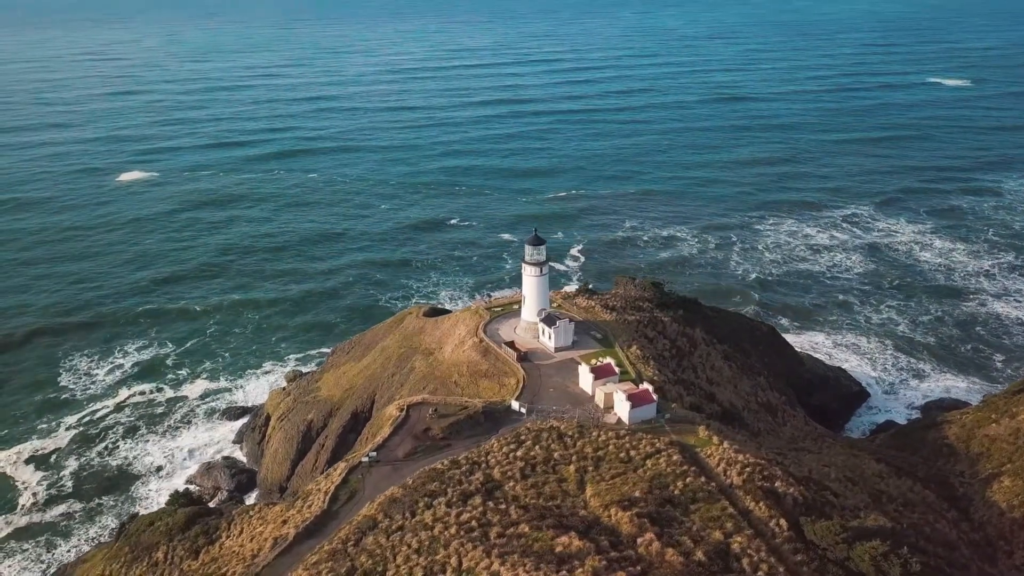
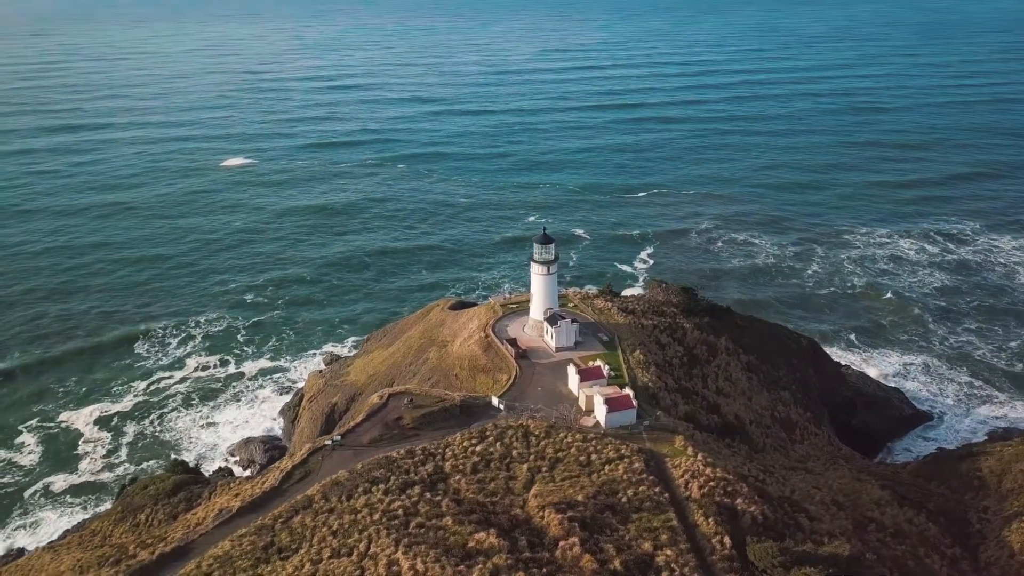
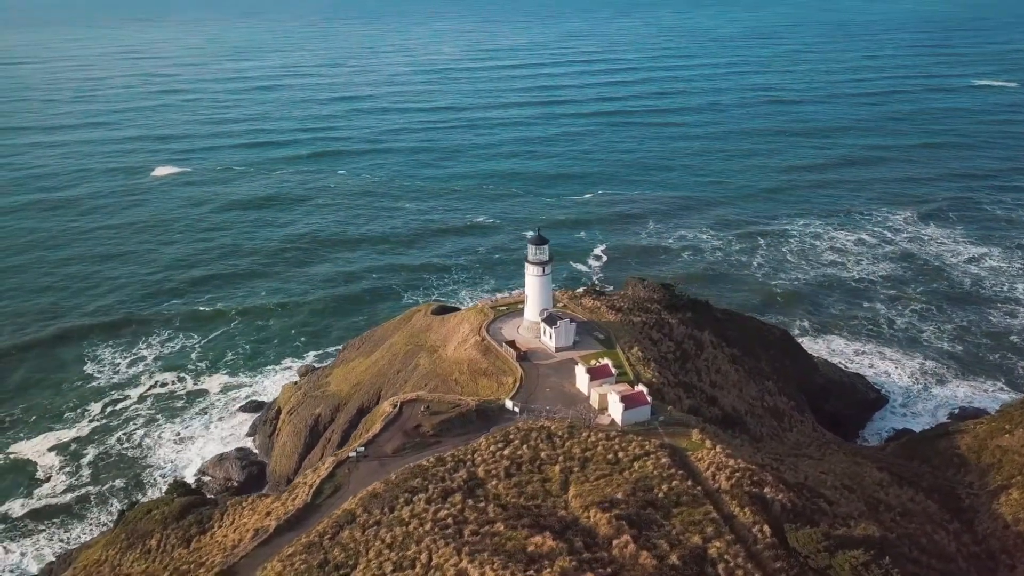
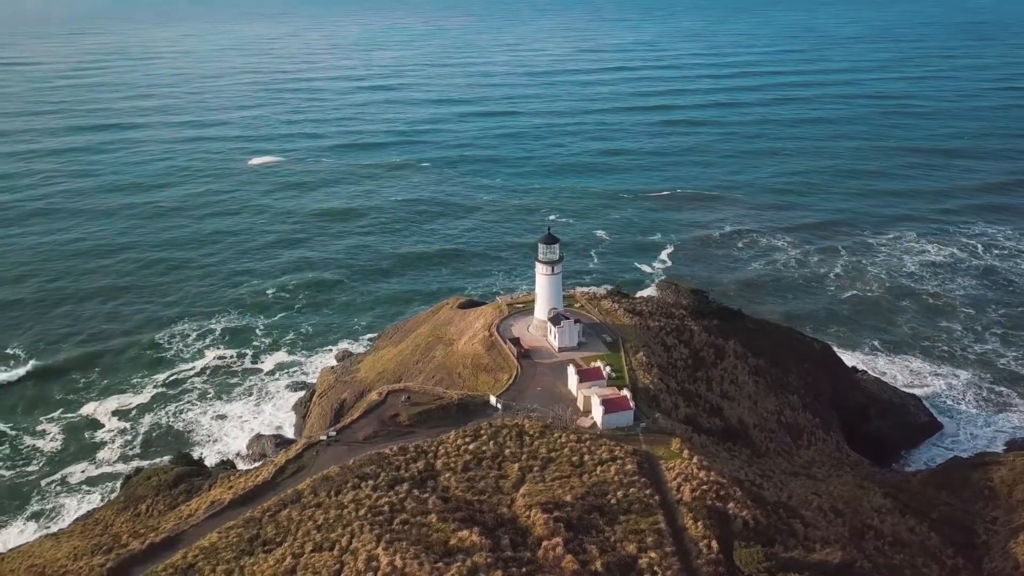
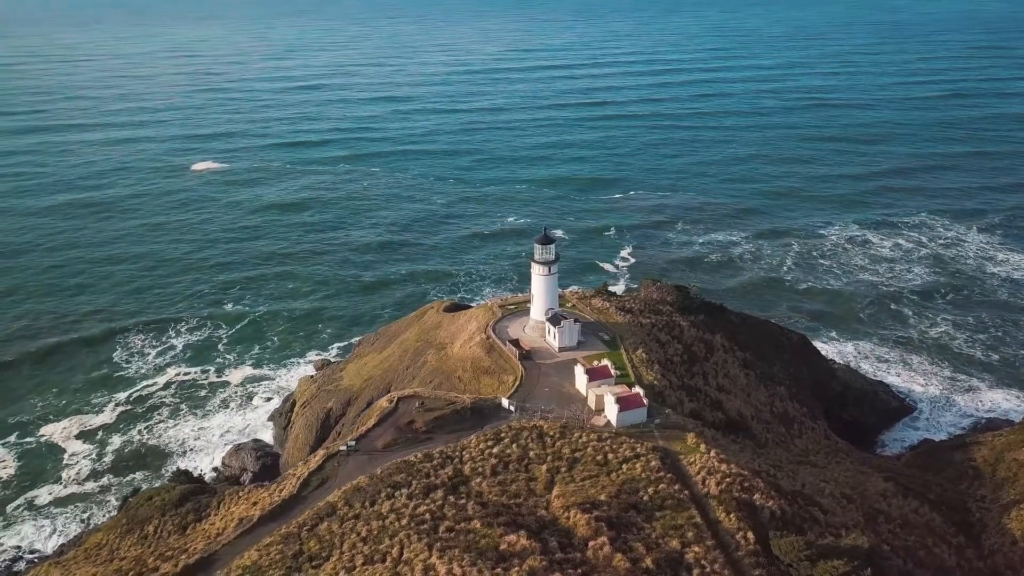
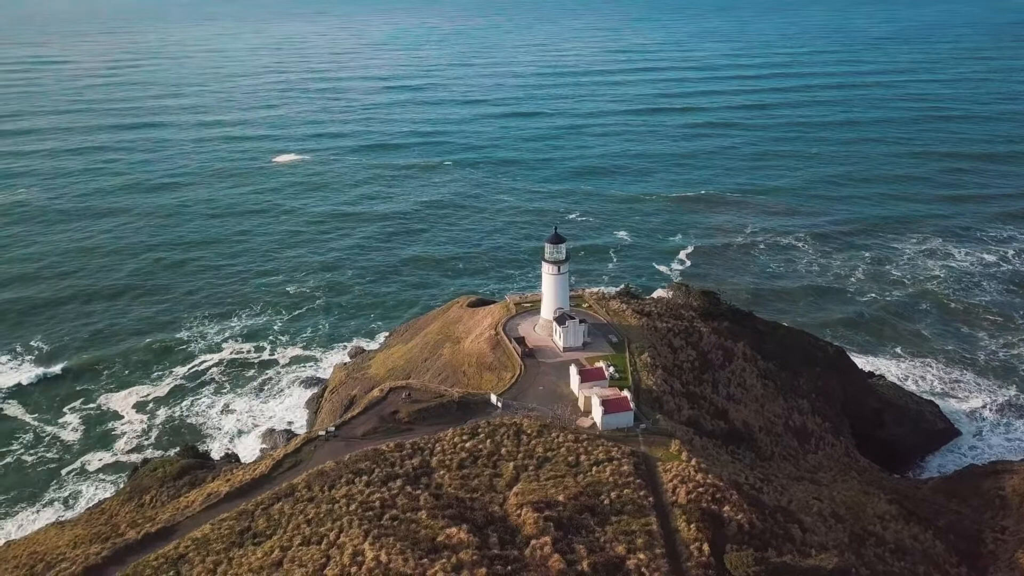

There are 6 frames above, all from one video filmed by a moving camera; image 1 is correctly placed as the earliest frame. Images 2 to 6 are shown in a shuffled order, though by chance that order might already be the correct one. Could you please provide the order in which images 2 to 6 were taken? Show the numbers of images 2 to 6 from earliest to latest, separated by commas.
3, 5, 2, 4, 6
